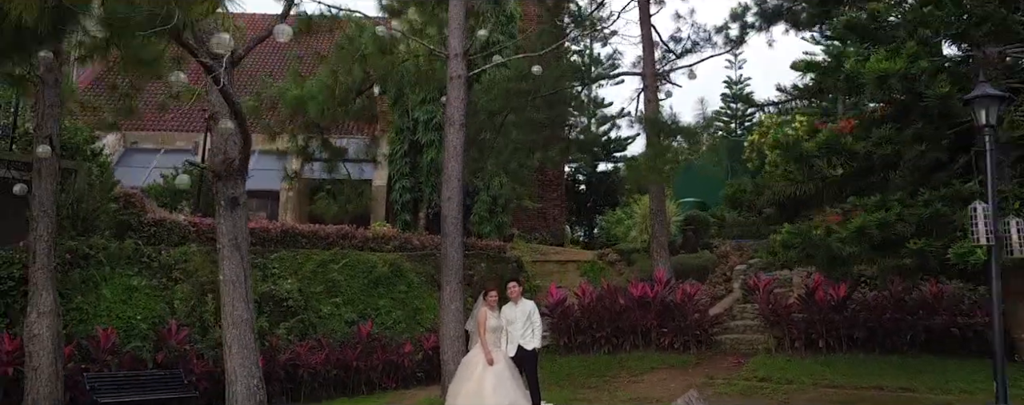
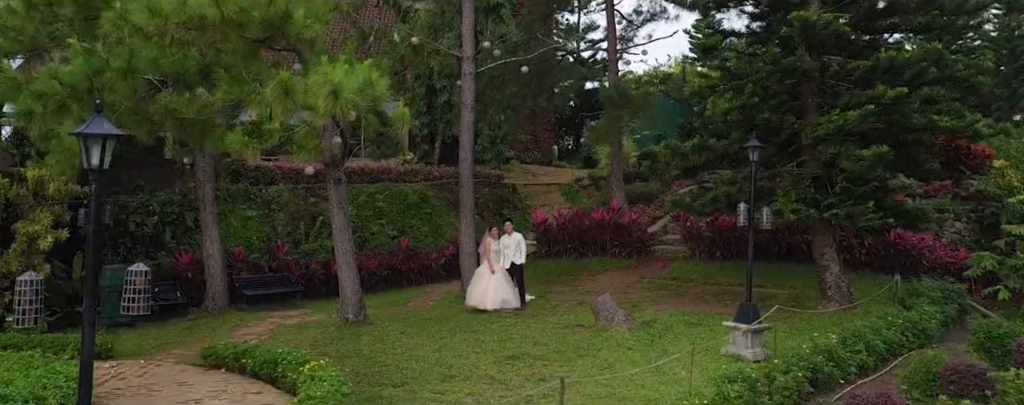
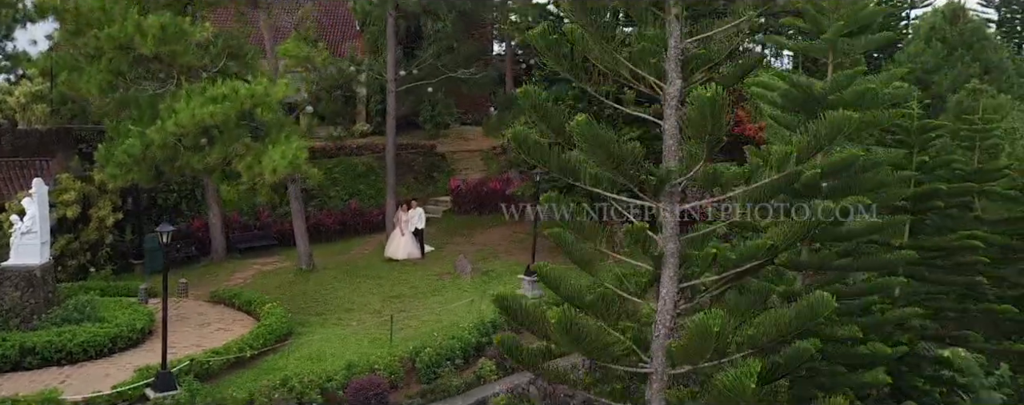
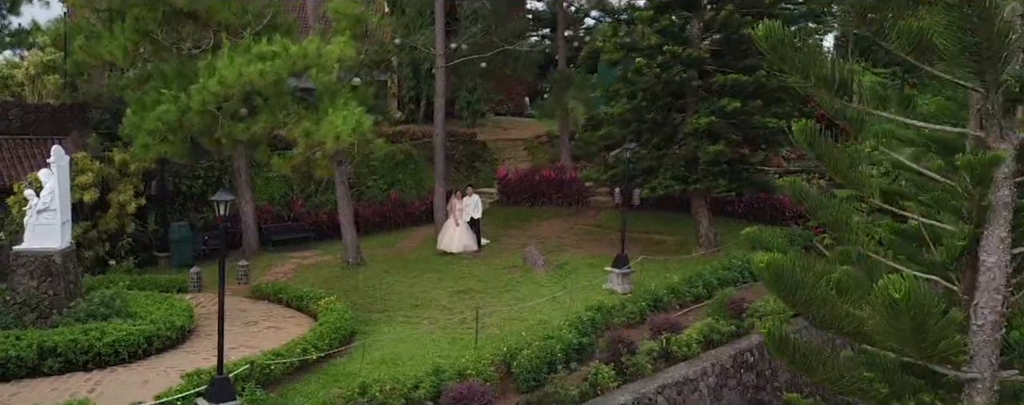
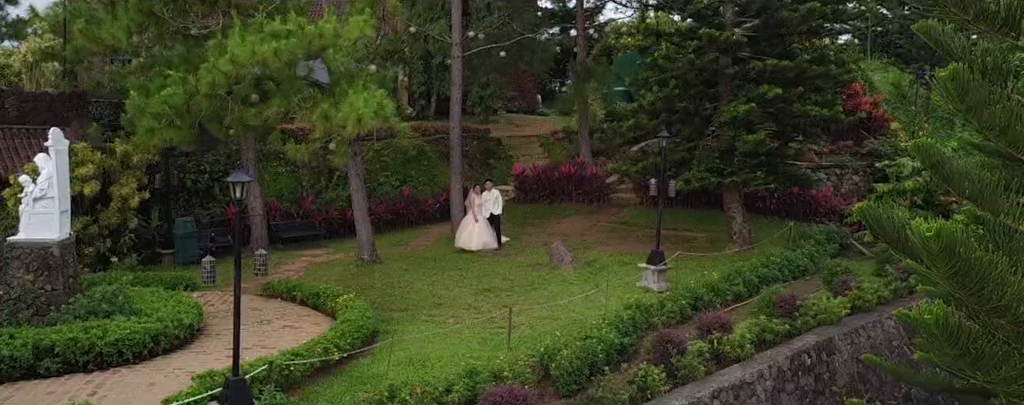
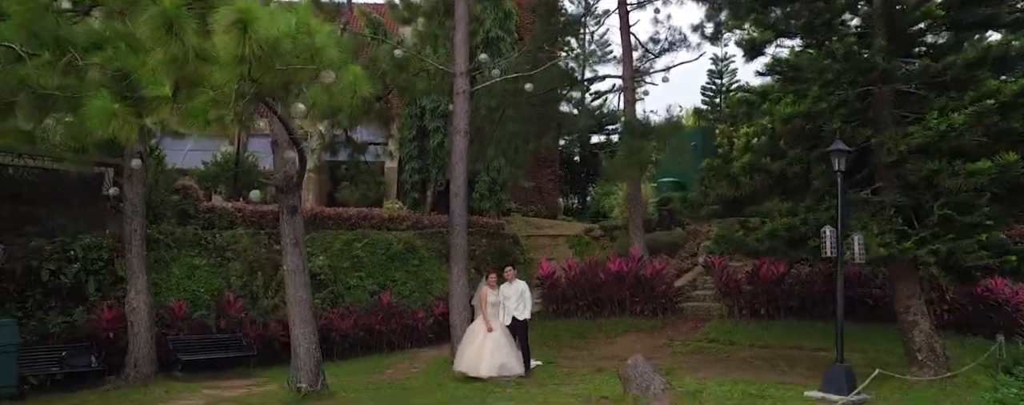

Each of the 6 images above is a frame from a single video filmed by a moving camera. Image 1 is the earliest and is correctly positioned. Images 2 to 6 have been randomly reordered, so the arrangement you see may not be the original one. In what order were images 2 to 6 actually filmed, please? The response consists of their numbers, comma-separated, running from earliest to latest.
6, 2, 5, 4, 3
